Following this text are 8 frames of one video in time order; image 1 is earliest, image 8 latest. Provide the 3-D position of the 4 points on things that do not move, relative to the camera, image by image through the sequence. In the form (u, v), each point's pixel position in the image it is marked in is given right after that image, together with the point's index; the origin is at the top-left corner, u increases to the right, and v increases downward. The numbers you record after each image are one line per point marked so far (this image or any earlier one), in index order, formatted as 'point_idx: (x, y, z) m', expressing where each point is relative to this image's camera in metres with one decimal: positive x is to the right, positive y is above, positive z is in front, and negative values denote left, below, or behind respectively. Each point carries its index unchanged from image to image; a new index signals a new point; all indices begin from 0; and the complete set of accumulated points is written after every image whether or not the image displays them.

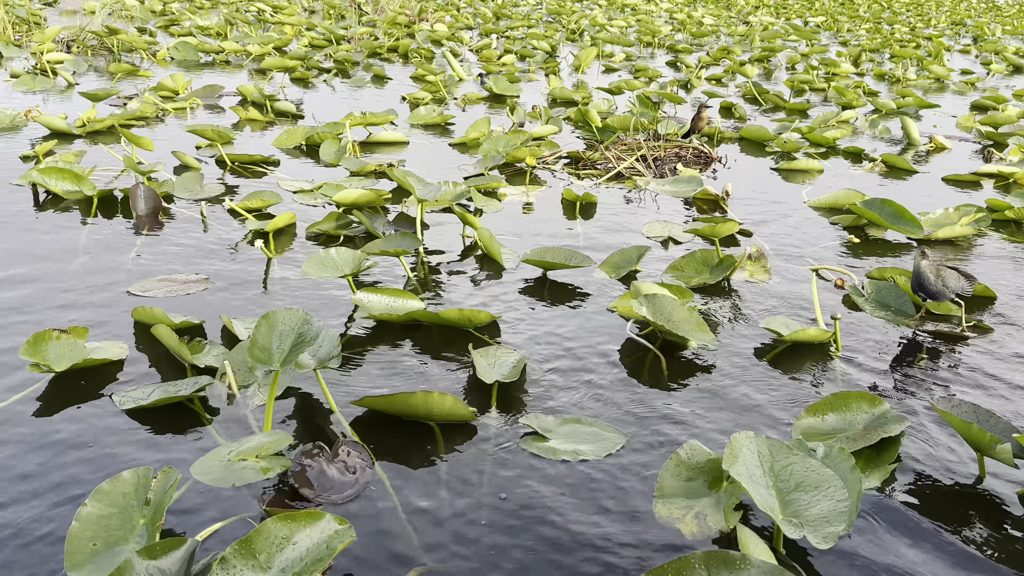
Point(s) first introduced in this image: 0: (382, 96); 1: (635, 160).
0: (-1.2, +1.8, +8.2) m
1: (+0.9, +0.9, +6.1) m
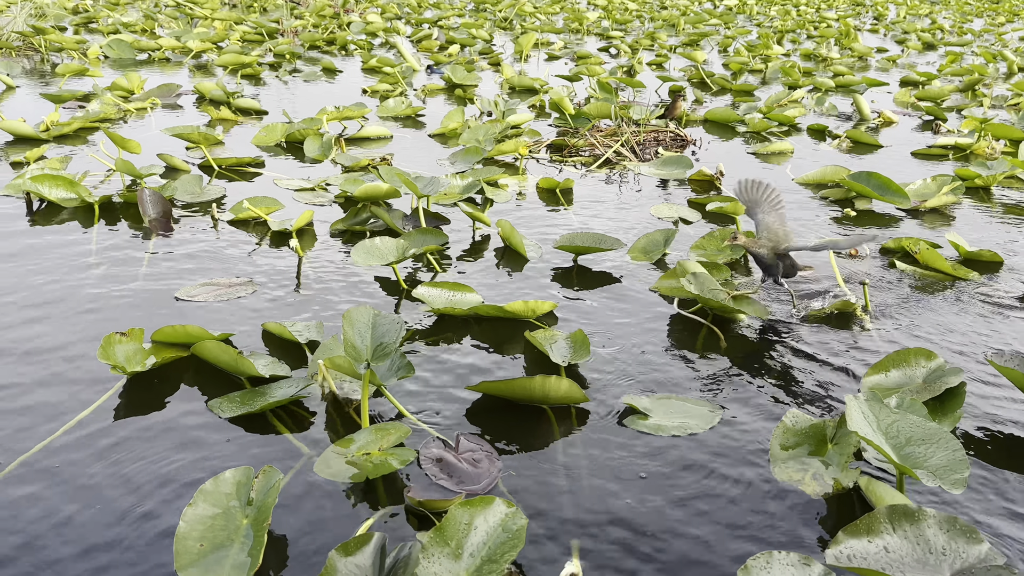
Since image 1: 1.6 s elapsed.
0: (-1.5, +1.8, +8.1) m
1: (+0.8, +1.0, +6.2) m
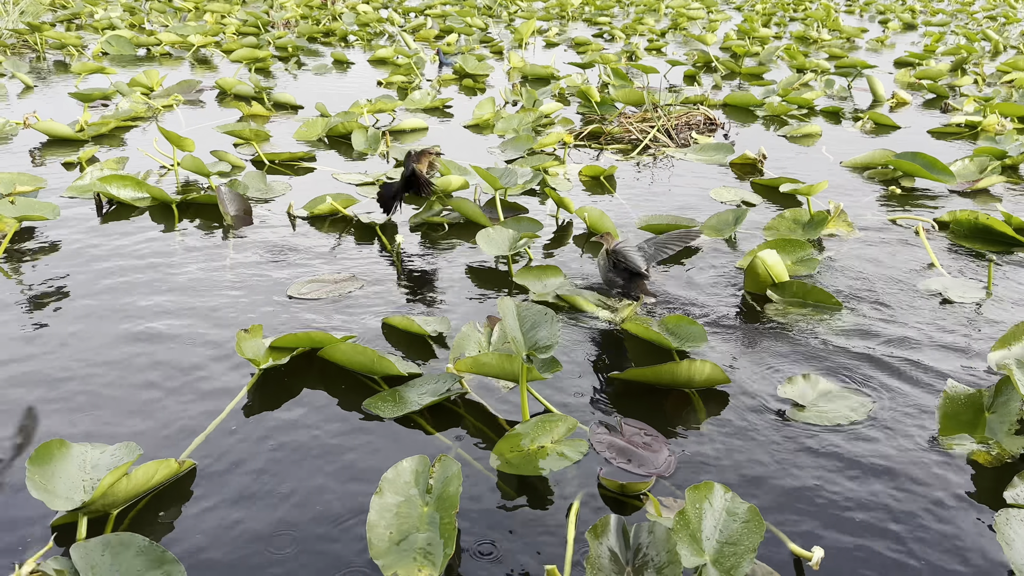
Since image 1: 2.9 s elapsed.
0: (-1.4, +1.9, +8.1) m
1: (+1.0, +1.1, +6.3) m
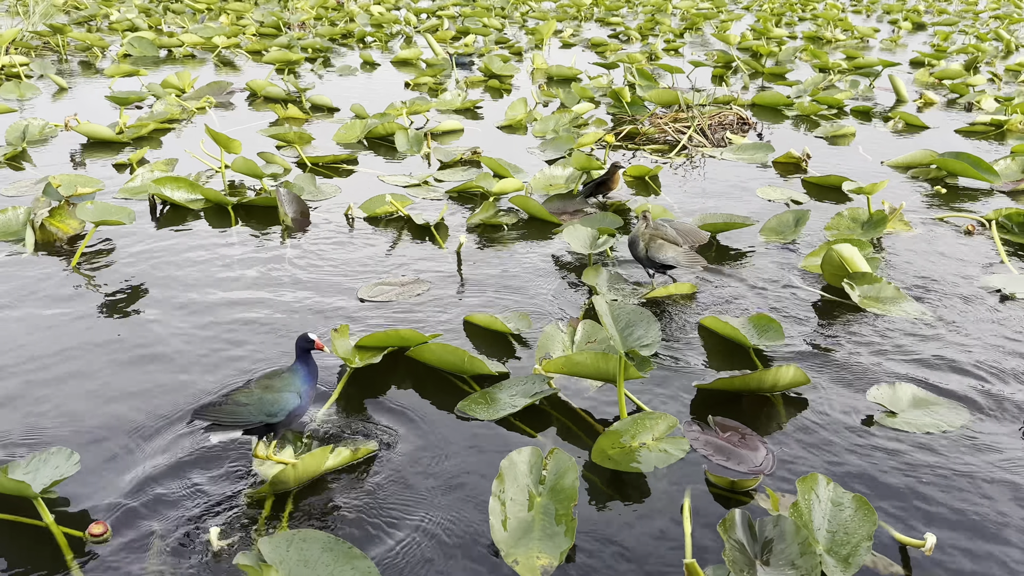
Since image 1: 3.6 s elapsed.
0: (-1.1, +1.9, +8.1) m
1: (+1.3, +1.1, +6.3) m
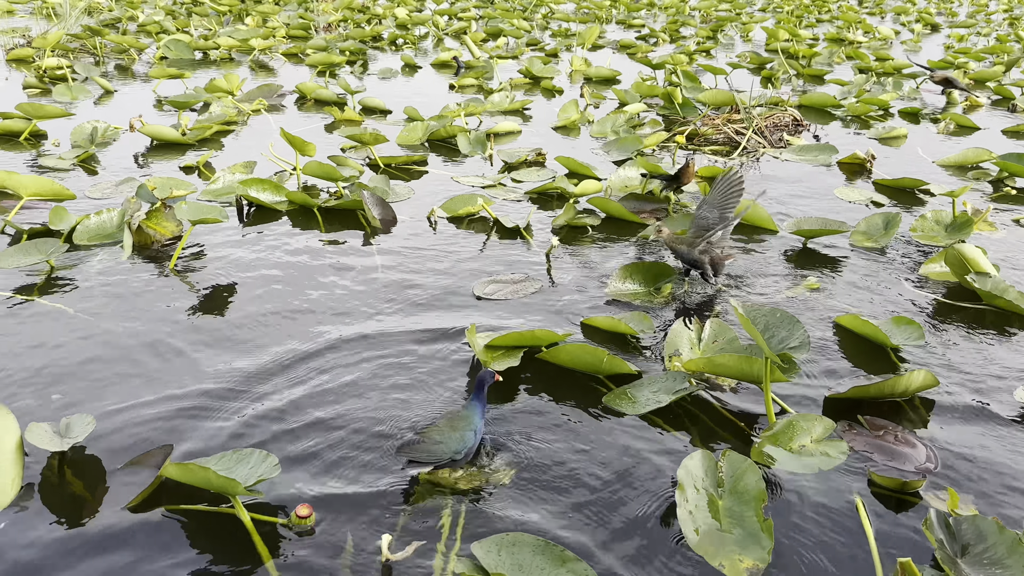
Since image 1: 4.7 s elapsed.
0: (-0.7, +1.9, +8.1) m
1: (+1.7, +1.1, +6.3) m
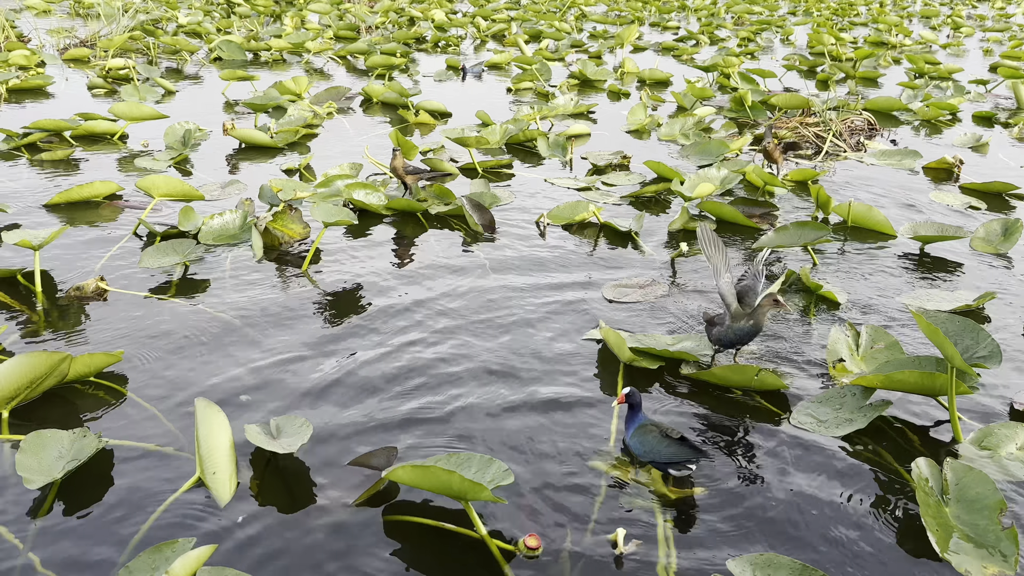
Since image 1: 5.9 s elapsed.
0: (-0.2, +1.8, +8.1) m
1: (+2.3, +1.1, +6.3) m
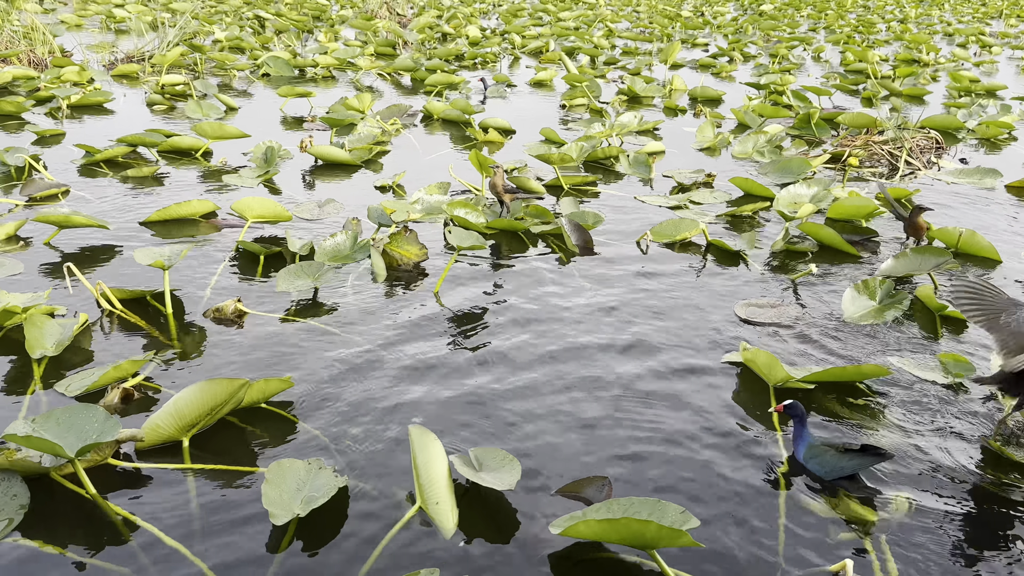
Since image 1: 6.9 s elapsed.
0: (+0.4, +1.7, +8.1) m
1: (+2.8, +1.0, +6.3) m
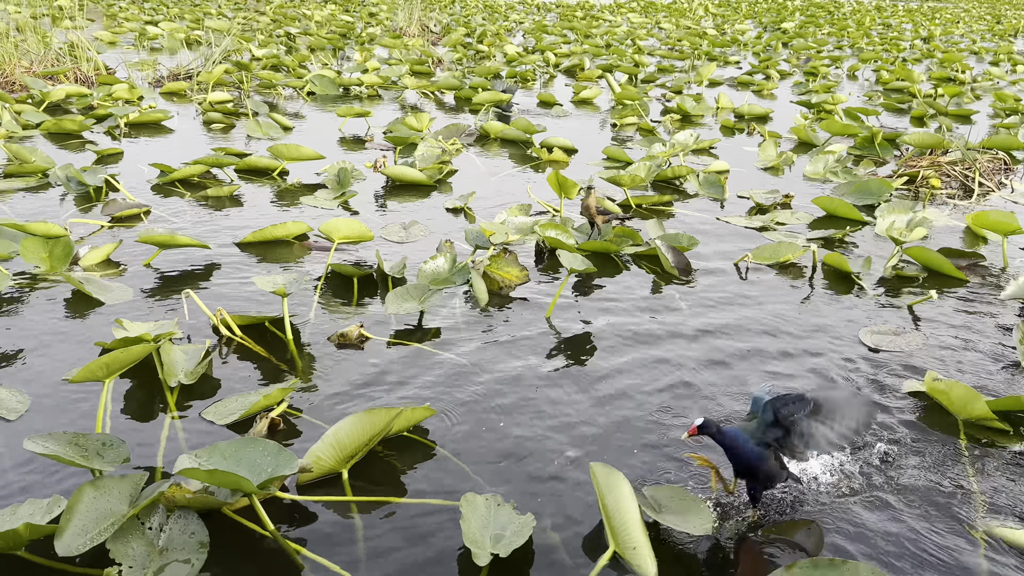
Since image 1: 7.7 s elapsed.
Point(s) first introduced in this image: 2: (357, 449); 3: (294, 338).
0: (+0.9, +1.5, +8.1) m
1: (+3.4, +0.8, +6.3) m
2: (-0.5, -0.5, +2.6) m
3: (-0.9, -0.2, +3.6) m
